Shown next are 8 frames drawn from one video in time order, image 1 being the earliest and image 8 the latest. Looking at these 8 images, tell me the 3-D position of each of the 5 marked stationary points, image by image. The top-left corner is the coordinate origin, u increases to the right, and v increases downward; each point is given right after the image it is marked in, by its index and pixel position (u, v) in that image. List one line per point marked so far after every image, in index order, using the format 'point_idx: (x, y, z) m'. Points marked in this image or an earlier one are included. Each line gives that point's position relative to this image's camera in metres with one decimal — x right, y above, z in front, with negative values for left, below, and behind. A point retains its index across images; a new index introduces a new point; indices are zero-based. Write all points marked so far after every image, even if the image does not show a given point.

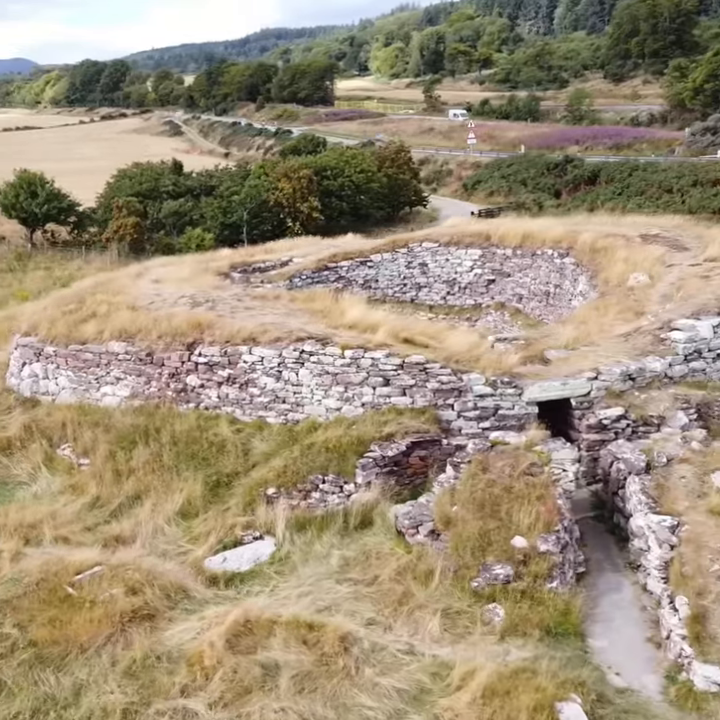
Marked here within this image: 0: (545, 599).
0: (+1.8, -2.3, +8.2) m
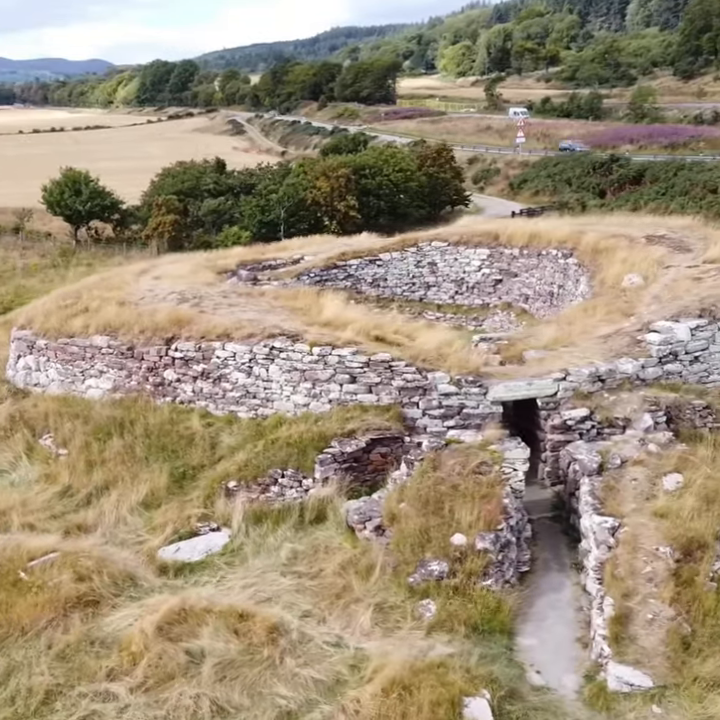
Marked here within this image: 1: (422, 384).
0: (+1.1, -2.3, +8.3) m
1: (+0.8, -0.3, +11.3) m
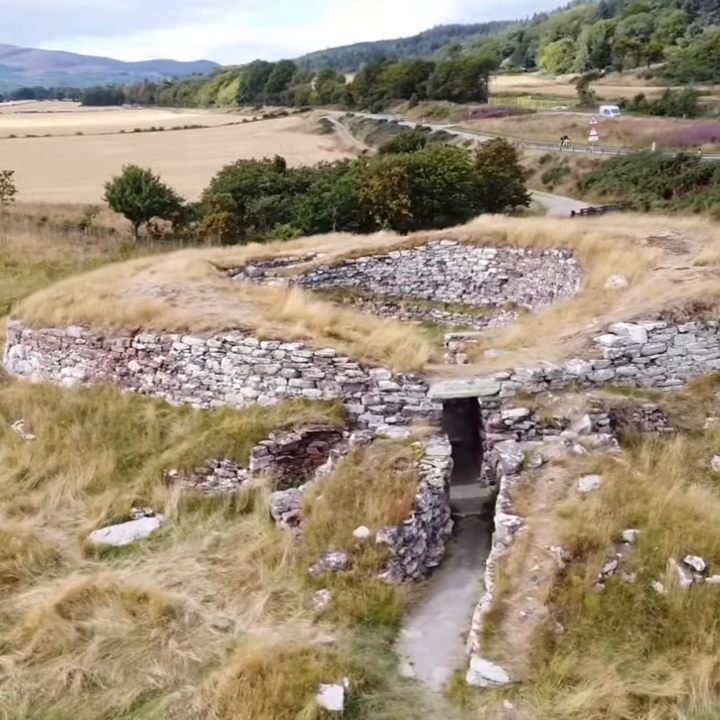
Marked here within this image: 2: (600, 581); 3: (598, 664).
0: (+0.1, -2.2, +8.4) m
1: (0.0, -0.3, +11.4) m
2: (+2.2, -2.0, +7.9) m
3: (+1.9, -2.5, +7.0) m
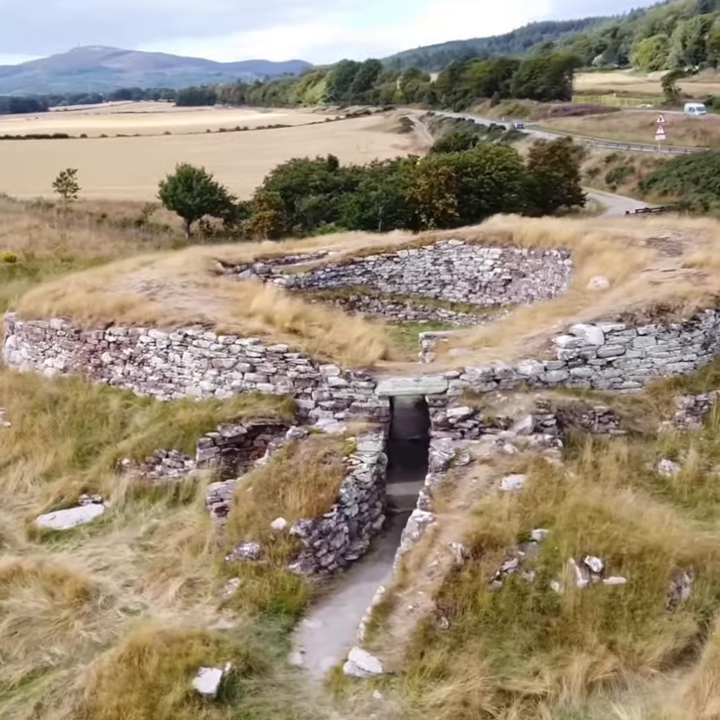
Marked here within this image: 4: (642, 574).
0: (-0.8, -2.2, +8.6) m
1: (-0.6, -0.2, +11.6) m
2: (+1.3, -2.0, +7.9) m
3: (+0.9, -2.5, +7.1) m
4: (+2.6, -1.9, +7.8) m
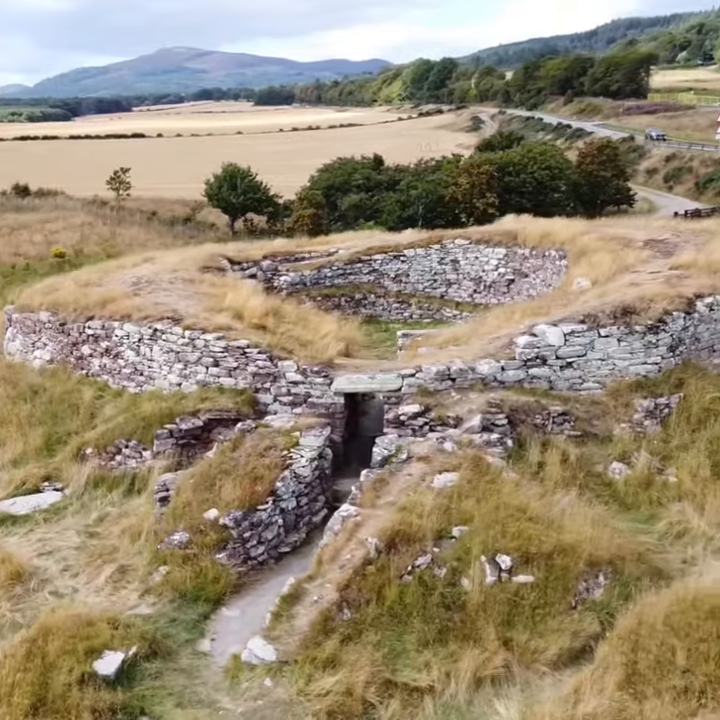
0: (-1.6, -2.1, +8.8) m
1: (-1.2, -0.1, +11.8) m
2: (+0.4, -2.0, +8.0) m
3: (0.0, -2.4, +7.2) m
4: (+1.7, -1.9, +7.8) m
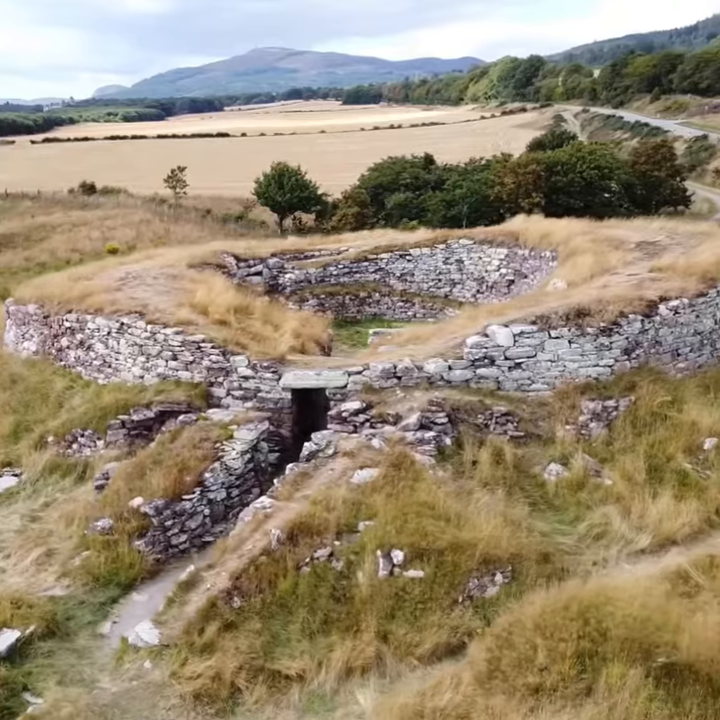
0: (-2.5, -2.0, +9.1) m
1: (-1.9, -0.1, +12.1) m
2: (-0.6, -1.9, +8.1) m
3: (-1.0, -2.4, +7.4) m
4: (+0.7, -1.9, +7.9) m
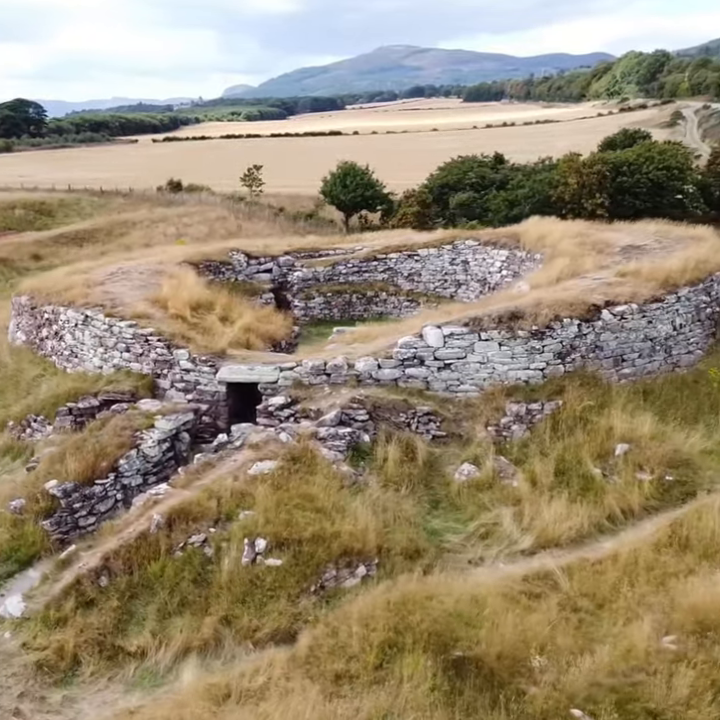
0: (-3.8, -1.9, +9.6) m
1: (-2.8, 0.0, +12.6) m
2: (-1.9, -1.9, +8.5) m
3: (-2.4, -2.3, +7.8) m
4: (-0.6, -1.9, +8.2) m
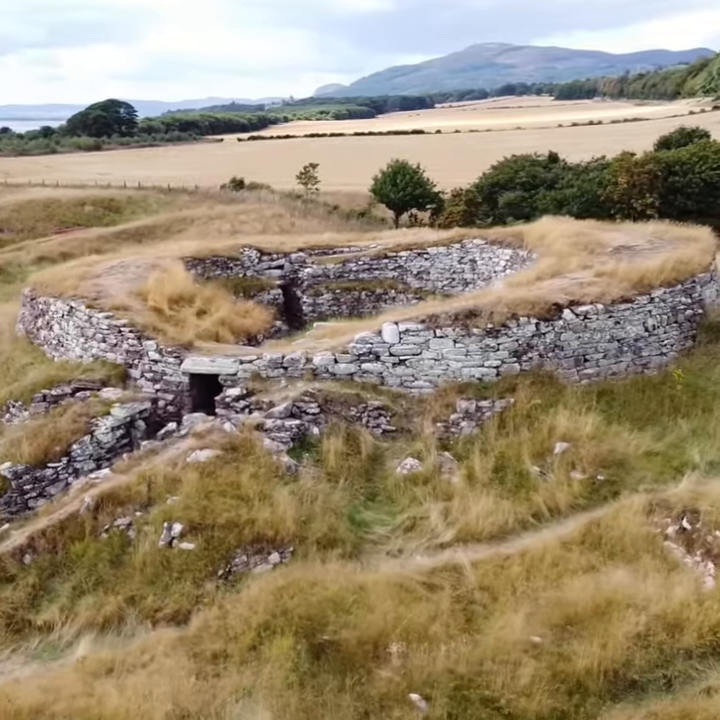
0: (-4.5, -1.8, +10.1) m
1: (-3.3, +0.2, +13.0) m
2: (-2.7, -1.8, +8.9) m
3: (-3.3, -2.2, +8.2) m
4: (-1.5, -1.8, +8.5) m
